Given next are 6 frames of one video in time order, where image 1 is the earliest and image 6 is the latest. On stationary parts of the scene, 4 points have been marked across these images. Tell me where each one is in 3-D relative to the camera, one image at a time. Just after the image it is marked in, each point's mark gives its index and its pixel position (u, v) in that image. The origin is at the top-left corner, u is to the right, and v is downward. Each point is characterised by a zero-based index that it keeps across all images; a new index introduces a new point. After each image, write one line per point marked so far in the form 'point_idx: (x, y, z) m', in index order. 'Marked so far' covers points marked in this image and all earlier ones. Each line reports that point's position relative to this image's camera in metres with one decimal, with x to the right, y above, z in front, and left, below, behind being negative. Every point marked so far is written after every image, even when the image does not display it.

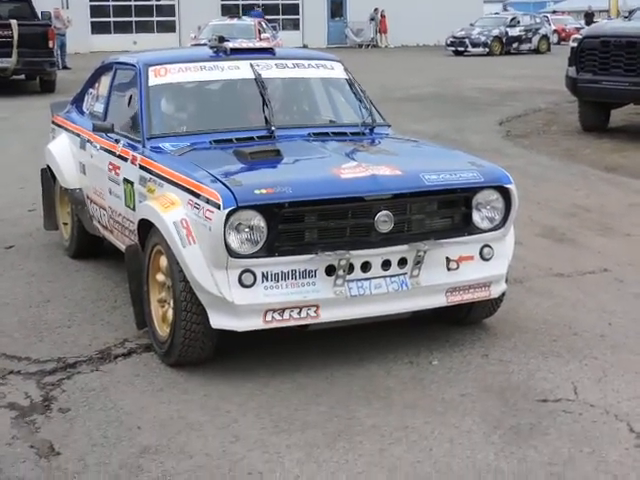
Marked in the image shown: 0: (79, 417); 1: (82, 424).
0: (-1.2, -0.8, +4.5) m
1: (-1.1, -0.9, +4.5) m
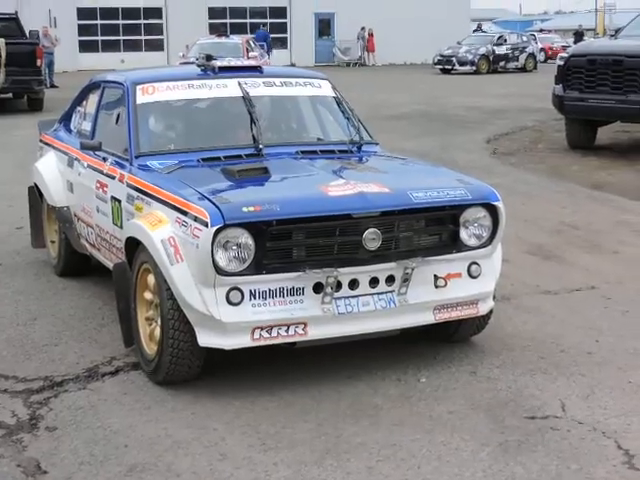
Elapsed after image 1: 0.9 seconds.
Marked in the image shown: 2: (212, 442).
0: (-1.2, -0.9, +4.5) m
1: (-1.2, -0.9, +4.4) m
2: (-0.5, -0.9, +4.4) m
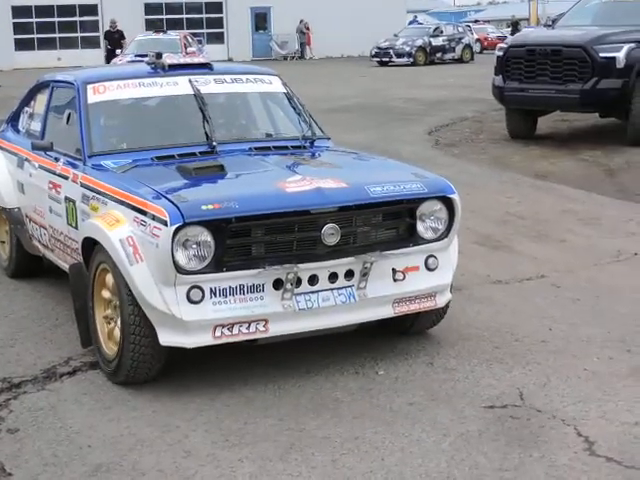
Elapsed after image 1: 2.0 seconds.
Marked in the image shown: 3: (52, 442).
0: (-1.4, -0.9, +4.5) m
1: (-1.3, -1.0, +4.4) m
2: (-0.7, -0.9, +4.4) m
3: (-1.2, -1.0, +4.4) m
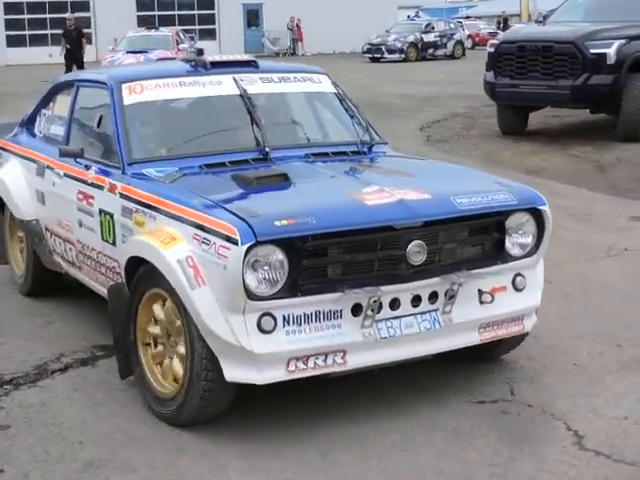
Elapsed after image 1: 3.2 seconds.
0: (-1.0, -1.0, +3.9) m
1: (-1.0, -1.1, +3.9) m
2: (-0.3, -1.0, +3.9) m
3: (-0.9, -1.1, +3.9) m
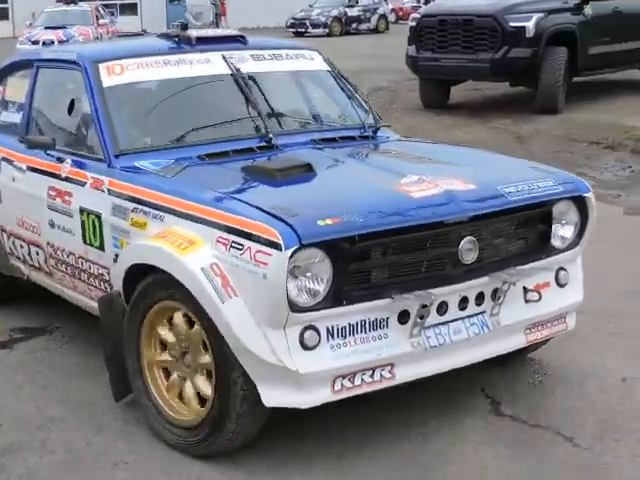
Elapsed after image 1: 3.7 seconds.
0: (-0.8, -1.1, +3.4) m
1: (-0.7, -1.1, +3.3) m
2: (-0.1, -1.0, +3.4) m
3: (-0.7, -1.1, +3.3) m
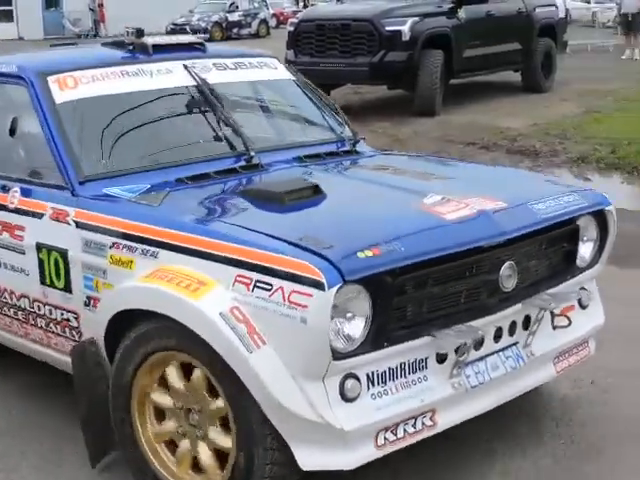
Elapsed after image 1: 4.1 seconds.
0: (-0.6, -1.2, +2.9) m
1: (-0.6, -1.2, +2.8) m
2: (+0.1, -1.2, +3.0) m
3: (-0.5, -1.2, +2.8) m
